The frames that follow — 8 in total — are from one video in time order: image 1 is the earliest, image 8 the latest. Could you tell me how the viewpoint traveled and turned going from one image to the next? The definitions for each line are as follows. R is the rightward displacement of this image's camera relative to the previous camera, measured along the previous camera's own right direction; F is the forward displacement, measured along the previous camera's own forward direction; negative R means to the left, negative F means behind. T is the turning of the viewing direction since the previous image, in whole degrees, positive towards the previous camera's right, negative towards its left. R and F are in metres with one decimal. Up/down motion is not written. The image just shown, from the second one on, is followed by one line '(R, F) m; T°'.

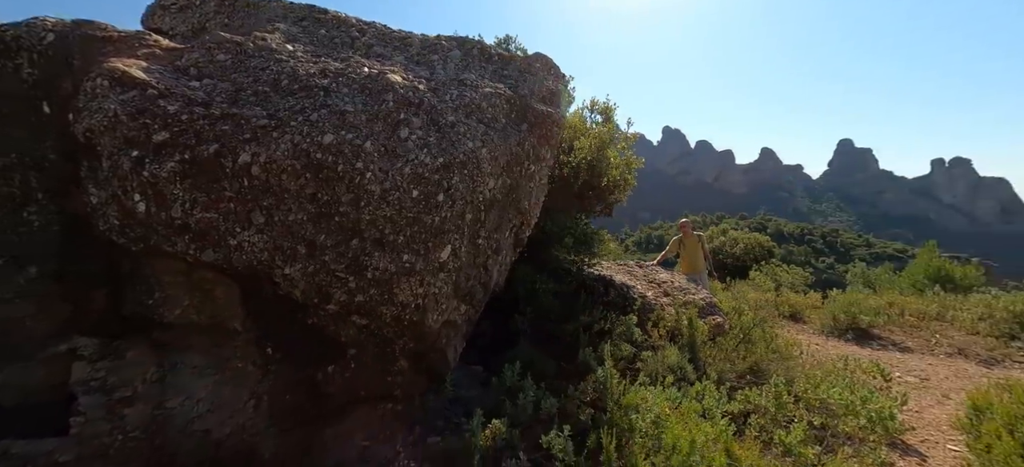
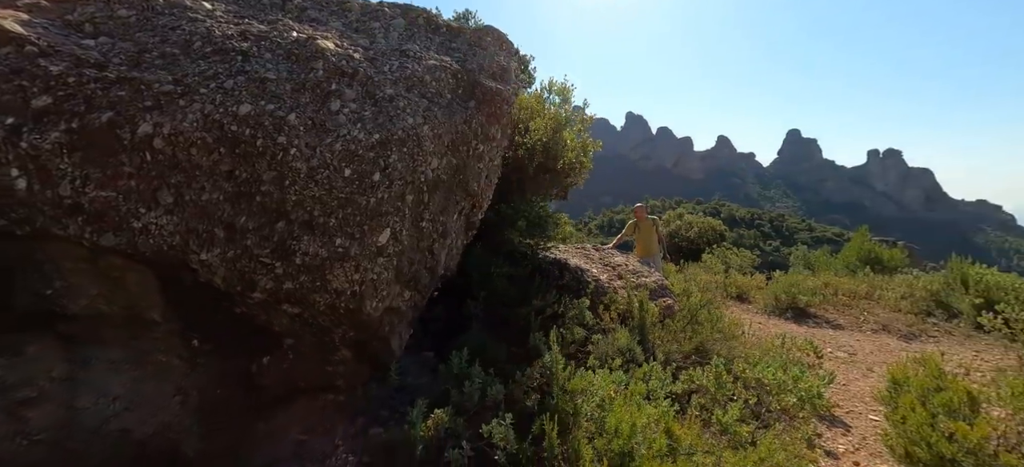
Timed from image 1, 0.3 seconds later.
(+0.1, +0.1) m; +5°
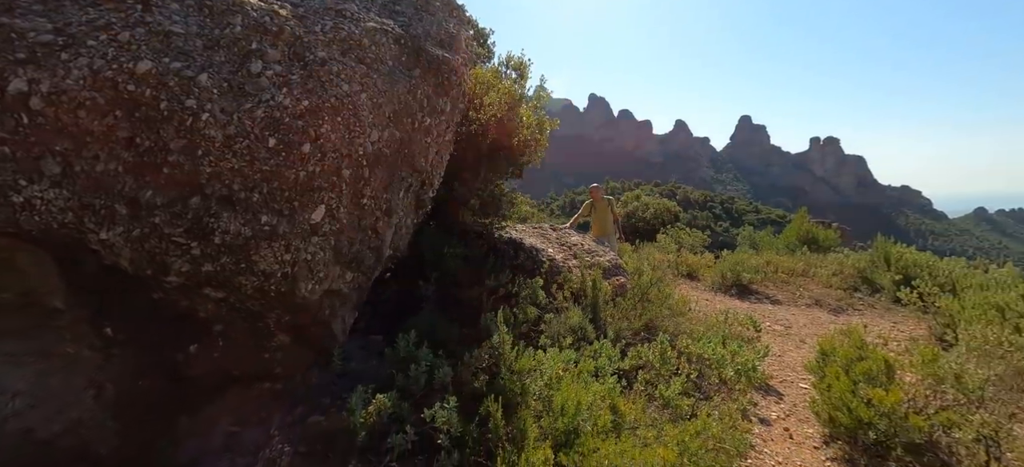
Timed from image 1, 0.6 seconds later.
(+0.1, +0.1) m; +5°
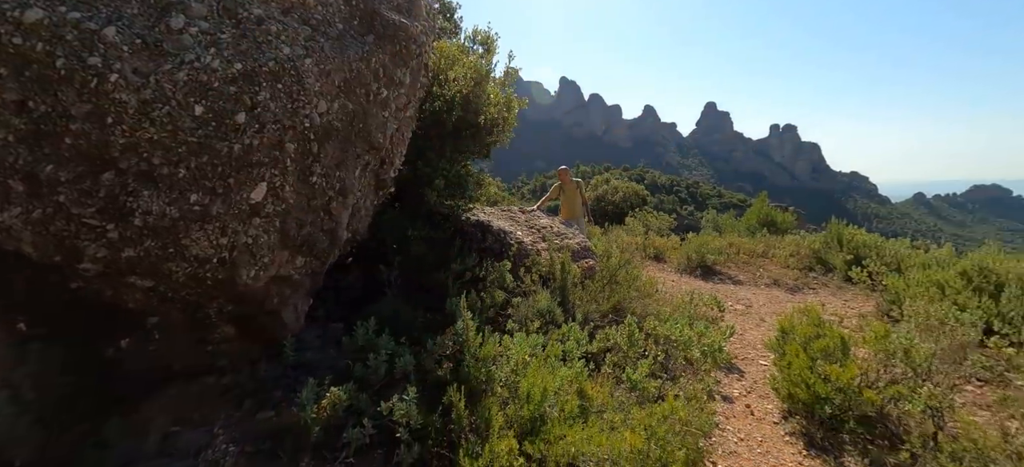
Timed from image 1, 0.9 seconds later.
(0.0, +0.2) m; +4°
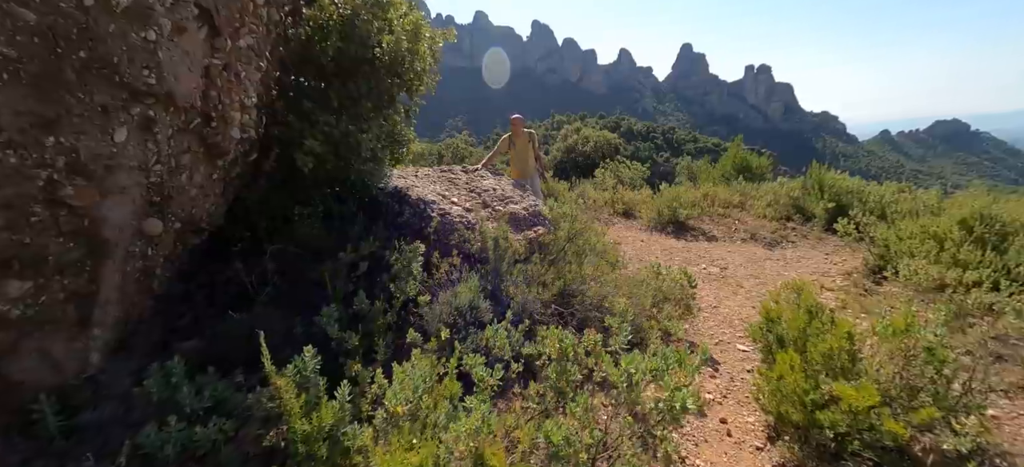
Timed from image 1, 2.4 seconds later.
(+0.5, +1.0) m; +3°
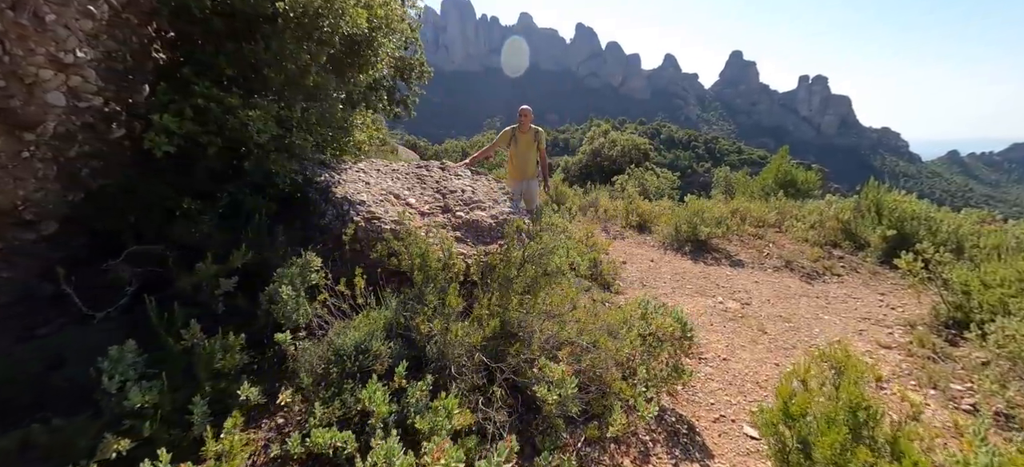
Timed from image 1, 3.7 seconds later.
(+0.6, +0.9) m; -4°
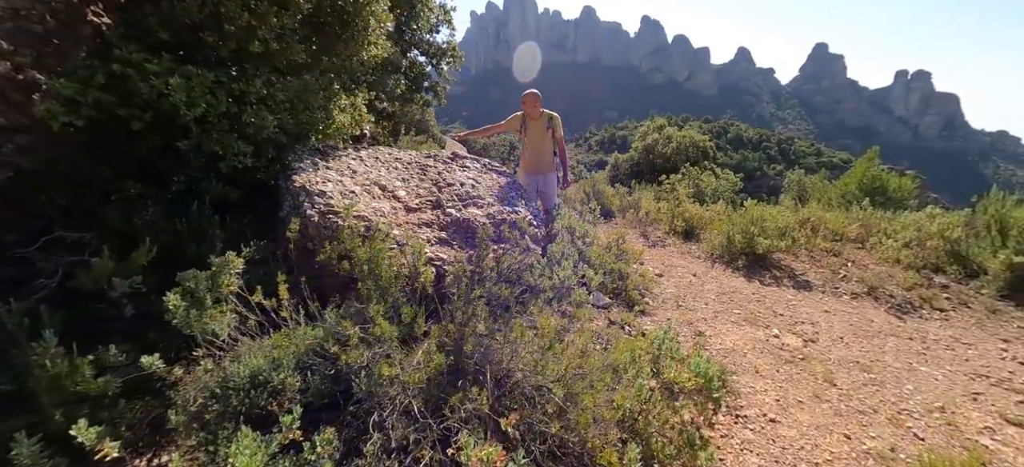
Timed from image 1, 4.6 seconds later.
(+0.4, +0.7) m; -7°
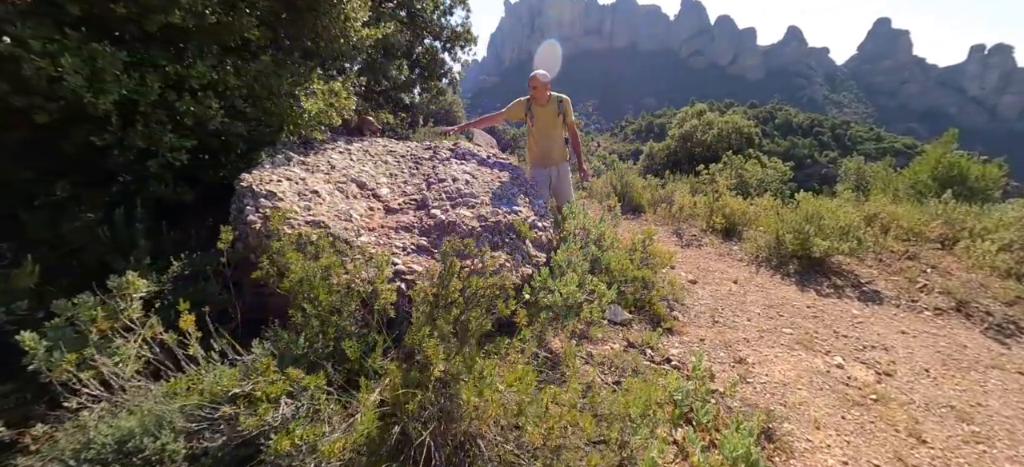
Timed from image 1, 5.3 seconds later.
(+0.3, +0.5) m; -5°
